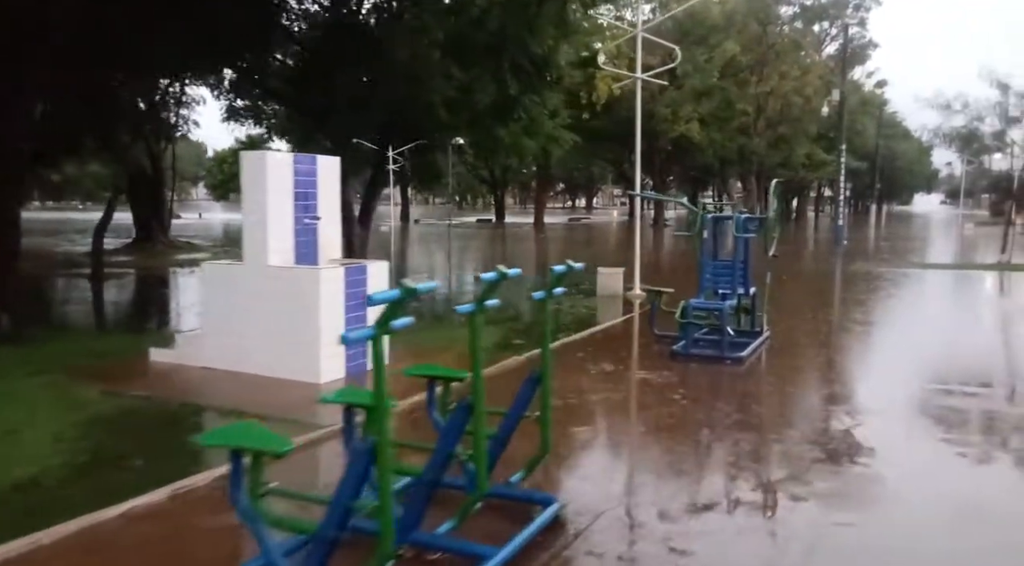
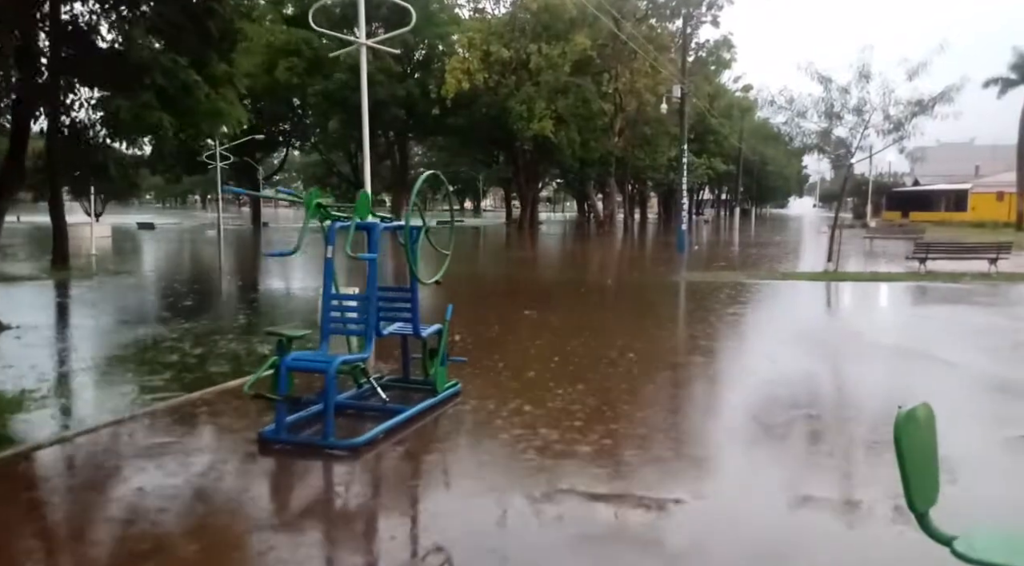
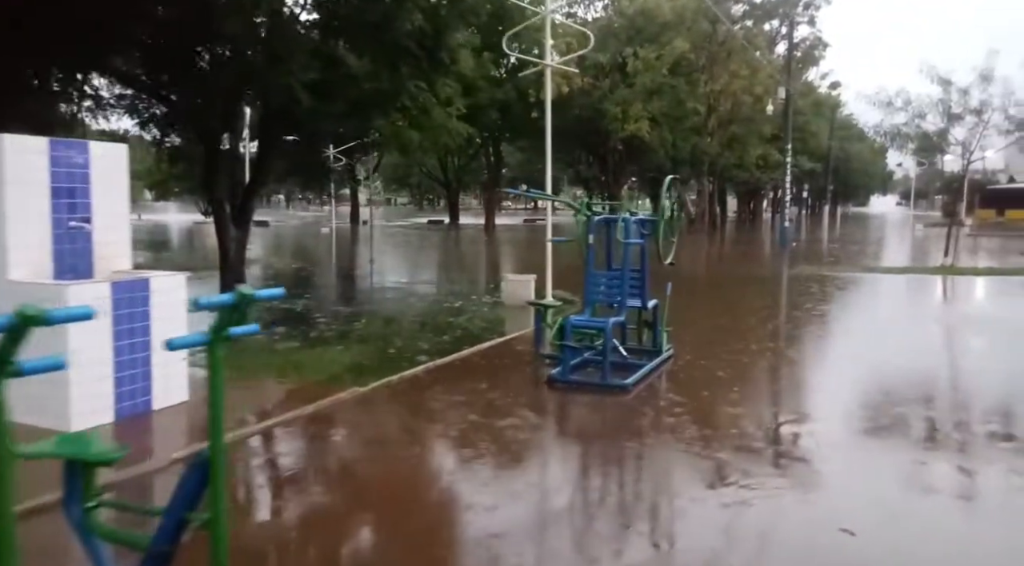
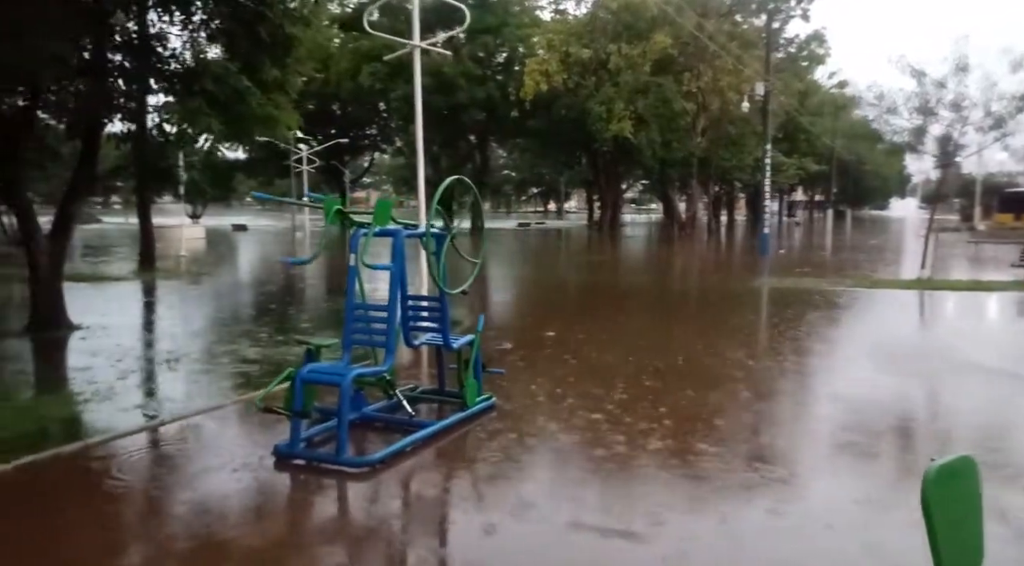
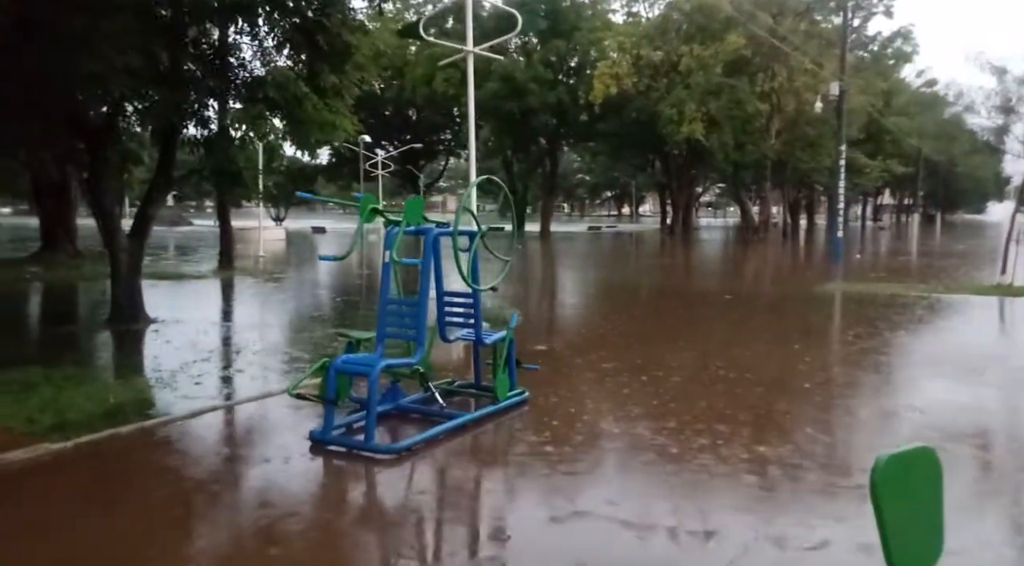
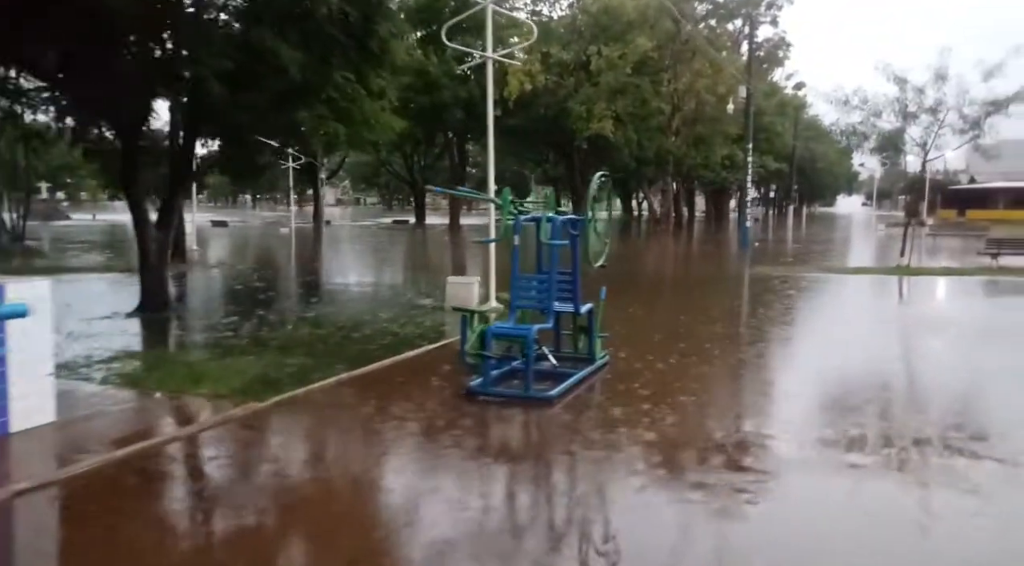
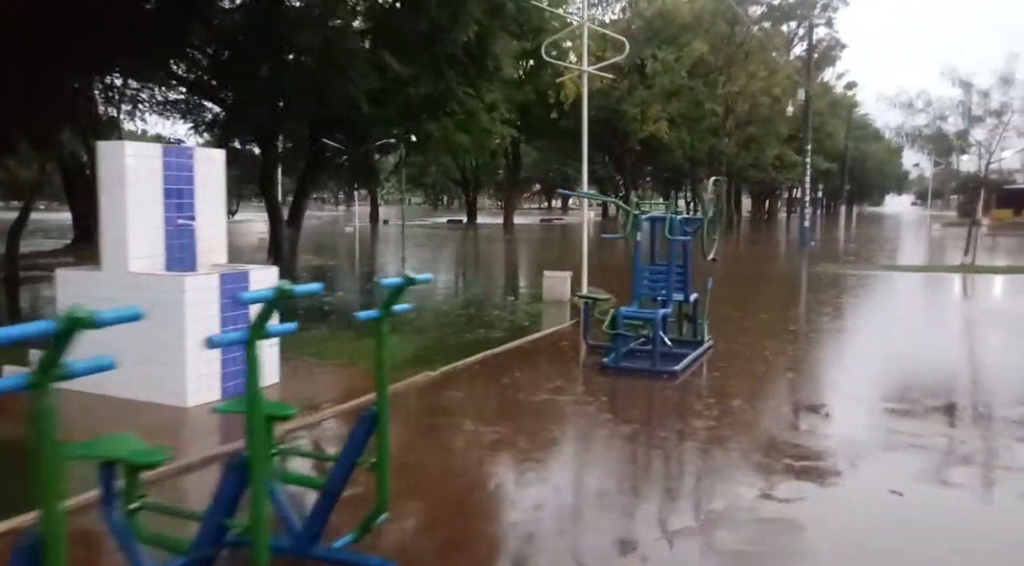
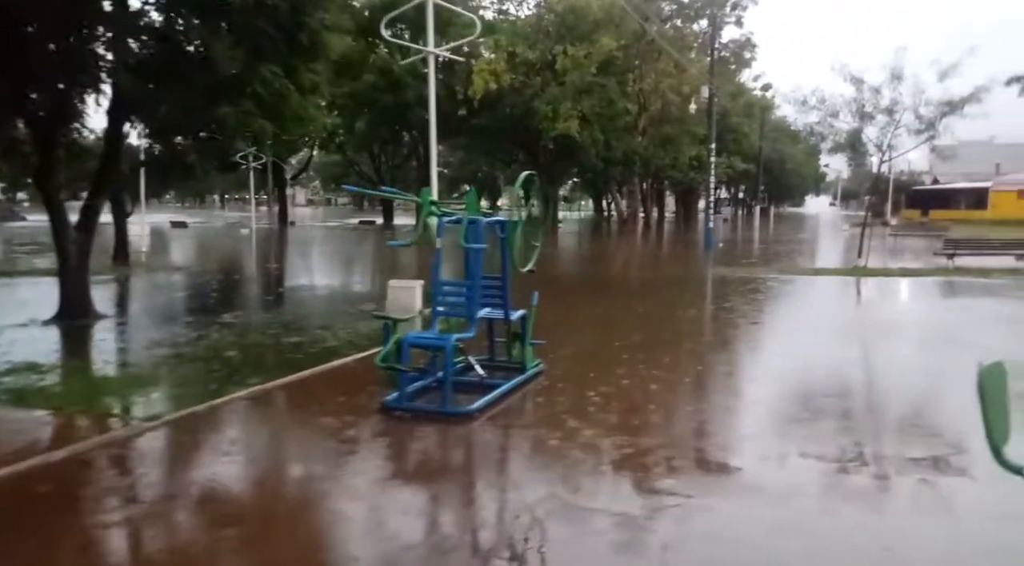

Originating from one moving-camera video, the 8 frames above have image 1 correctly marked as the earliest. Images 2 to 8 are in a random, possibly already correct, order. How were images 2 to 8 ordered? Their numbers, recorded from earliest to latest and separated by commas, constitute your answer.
7, 3, 6, 8, 2, 4, 5
